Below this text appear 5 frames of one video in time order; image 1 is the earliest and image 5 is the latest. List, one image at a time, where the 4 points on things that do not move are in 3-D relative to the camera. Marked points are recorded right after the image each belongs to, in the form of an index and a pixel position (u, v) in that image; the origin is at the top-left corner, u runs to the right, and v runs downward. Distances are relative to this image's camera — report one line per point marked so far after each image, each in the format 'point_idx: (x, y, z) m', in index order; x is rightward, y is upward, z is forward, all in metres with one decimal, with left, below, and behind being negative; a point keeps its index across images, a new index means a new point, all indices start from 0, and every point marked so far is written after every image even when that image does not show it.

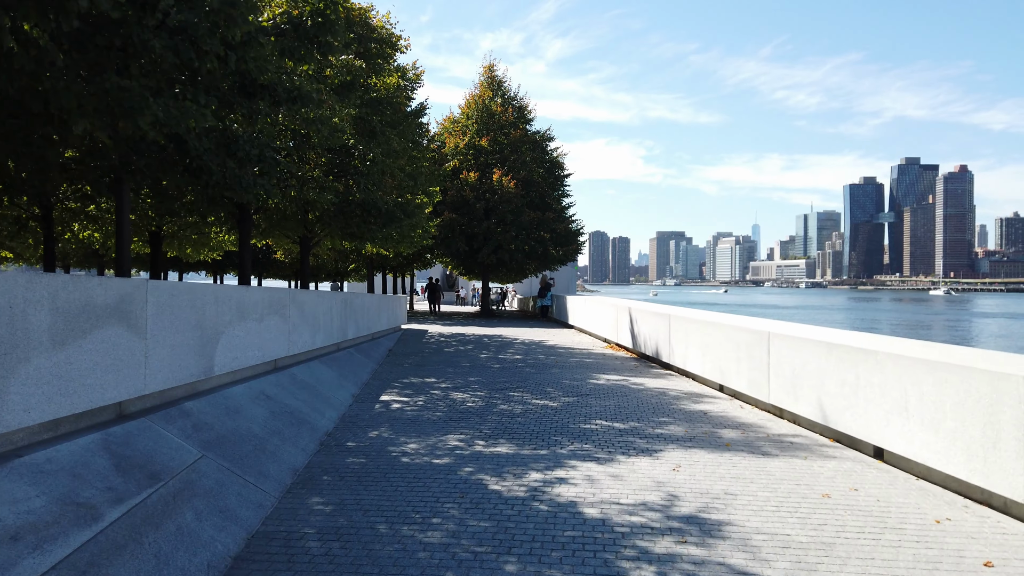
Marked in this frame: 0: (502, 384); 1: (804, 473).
0: (-0.2, -1.5, +12.0) m
1: (+2.6, -1.7, +6.8) m
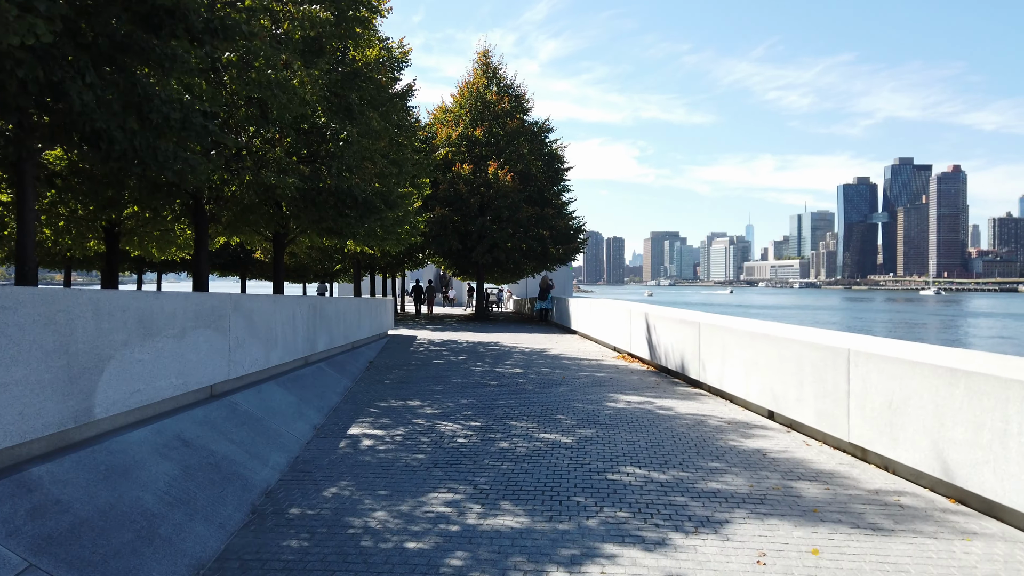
0: (-0.1, -1.6, +9.8) m
1: (+2.7, -1.7, +4.7) m
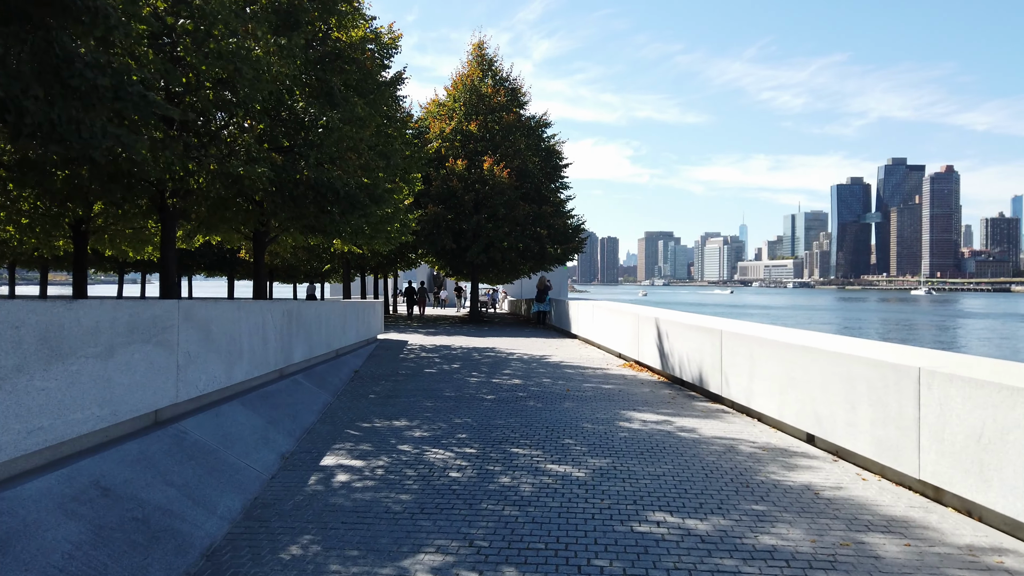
0: (-0.1, -1.6, +8.5) m
1: (+2.7, -1.8, +3.4) m
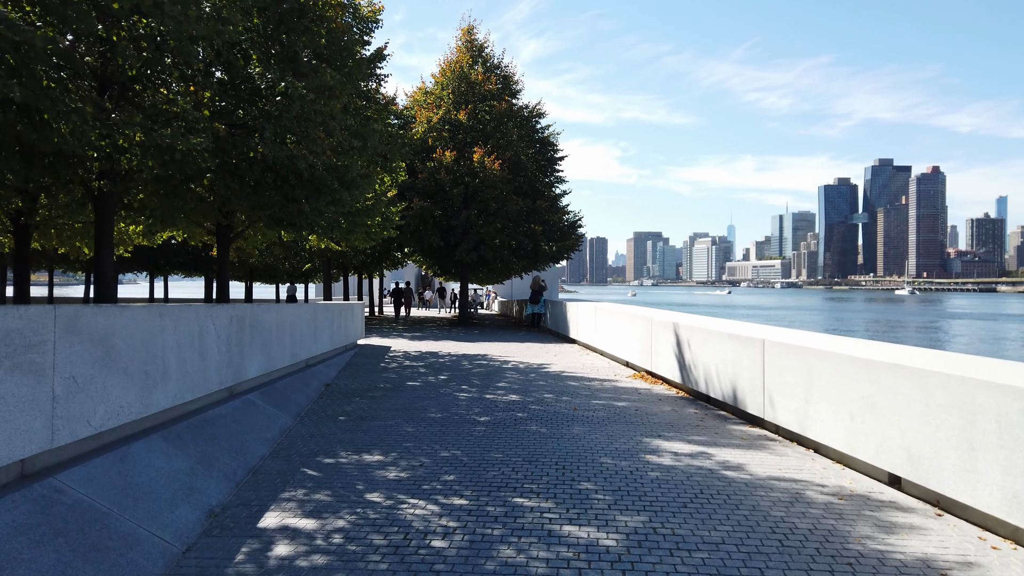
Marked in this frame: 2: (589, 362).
0: (-0.1, -1.6, +6.7) m
1: (+2.8, -1.8, +1.7) m
2: (+1.5, -1.5, +15.1) m
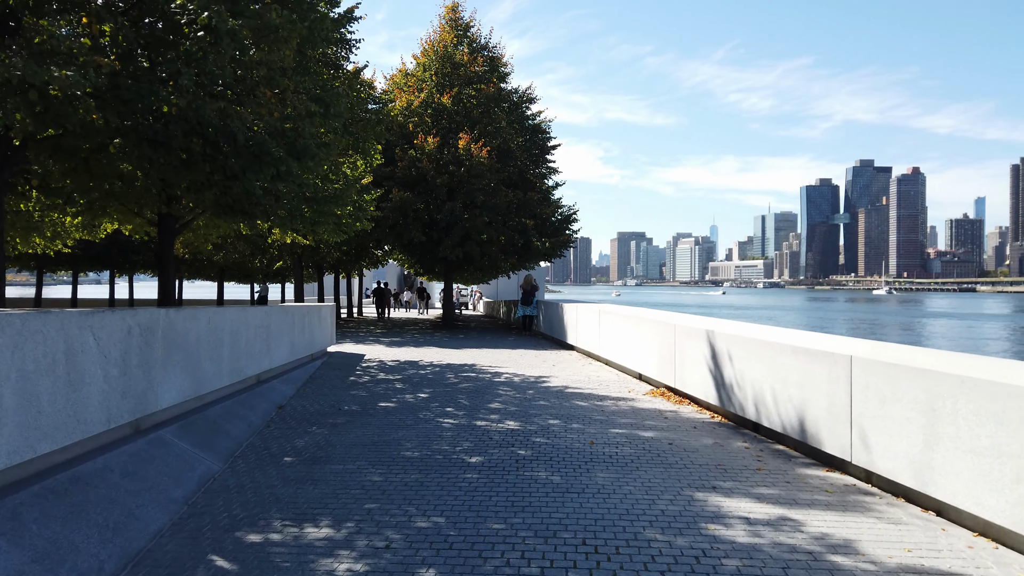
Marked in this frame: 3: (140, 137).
0: (-0.1, -1.6, +4.5) m
1: (+3.0, -1.8, -0.5) m
2: (+1.4, -1.5, +12.9) m
3: (-3.6, +1.4, +7.4) m
